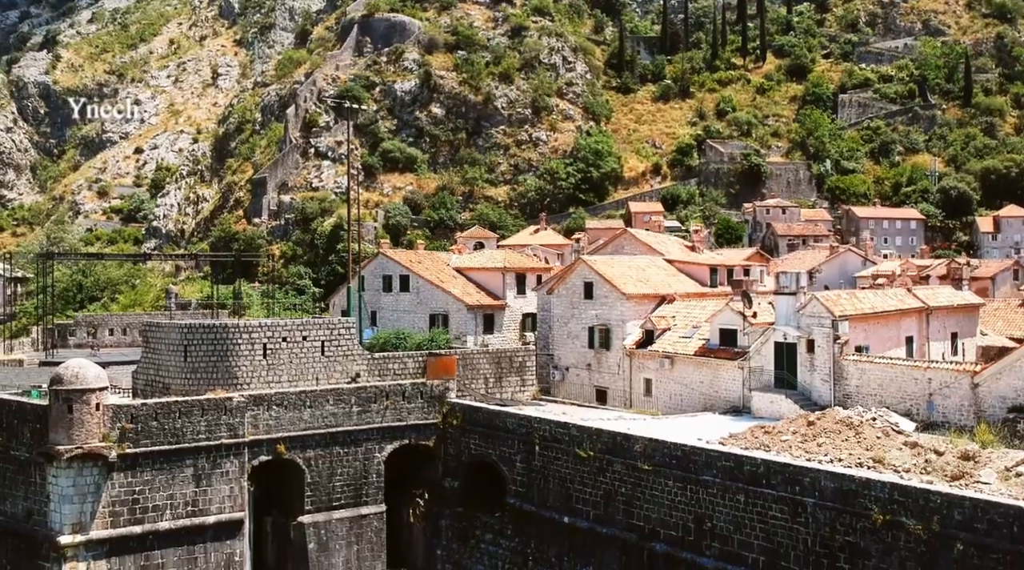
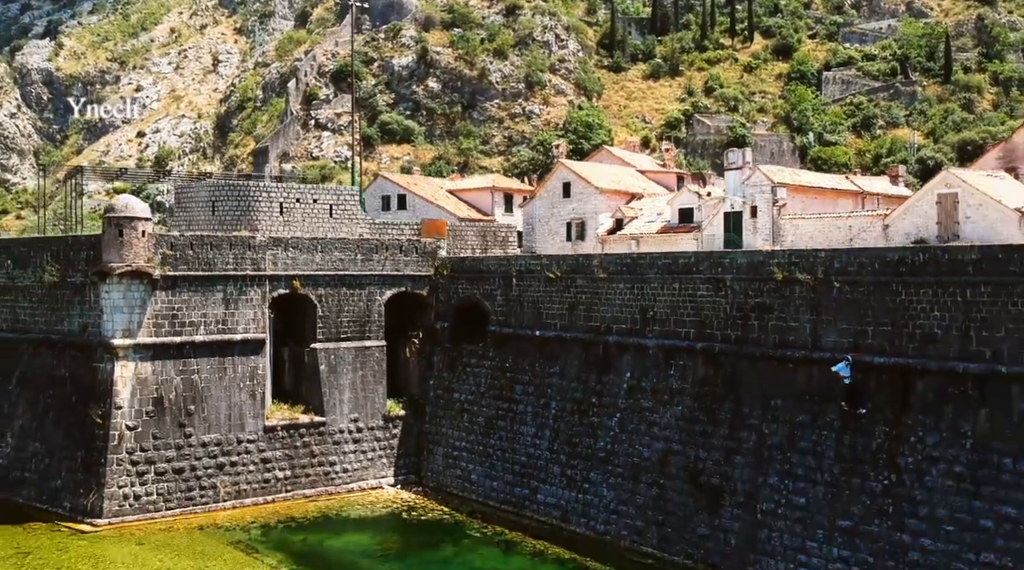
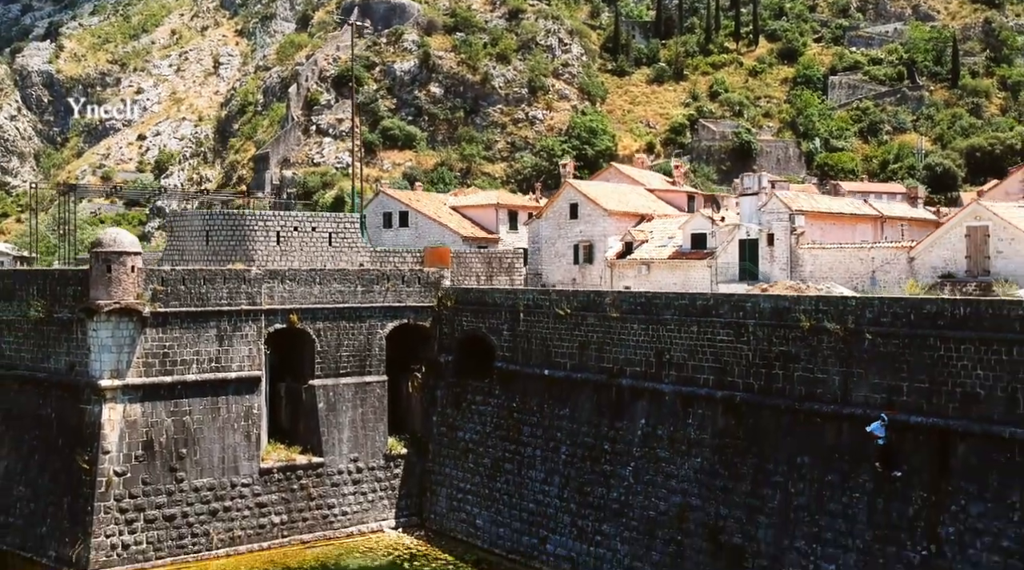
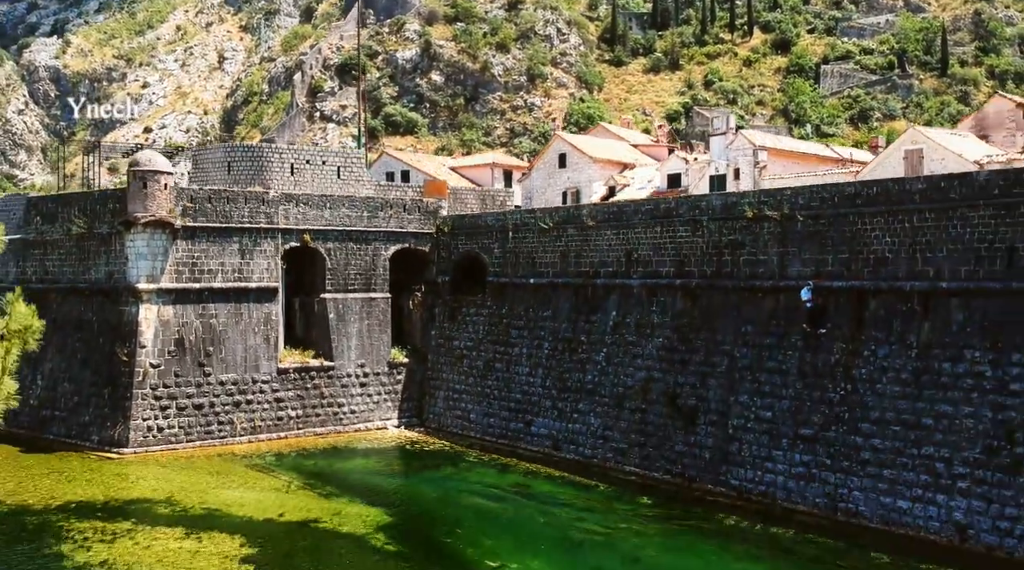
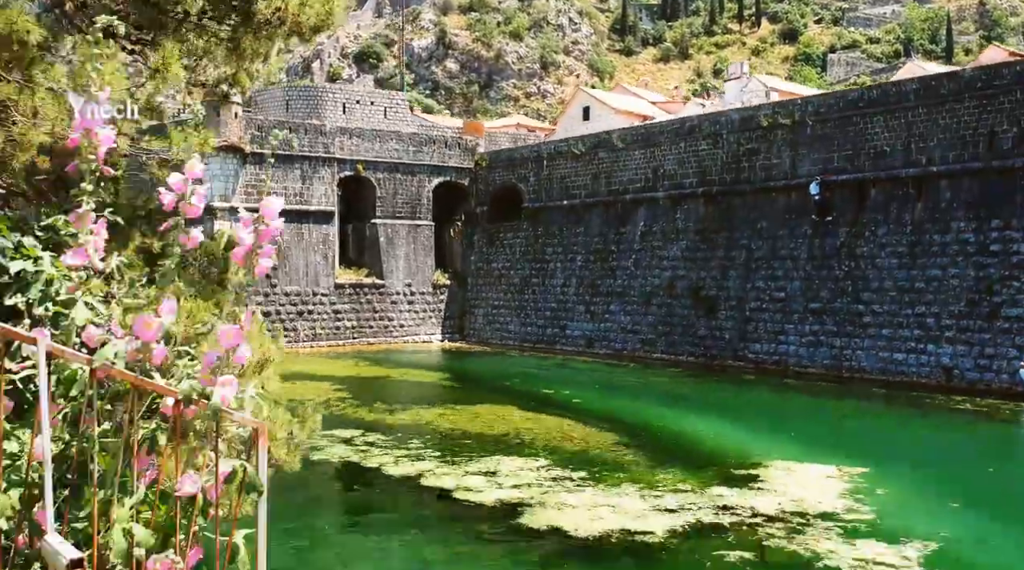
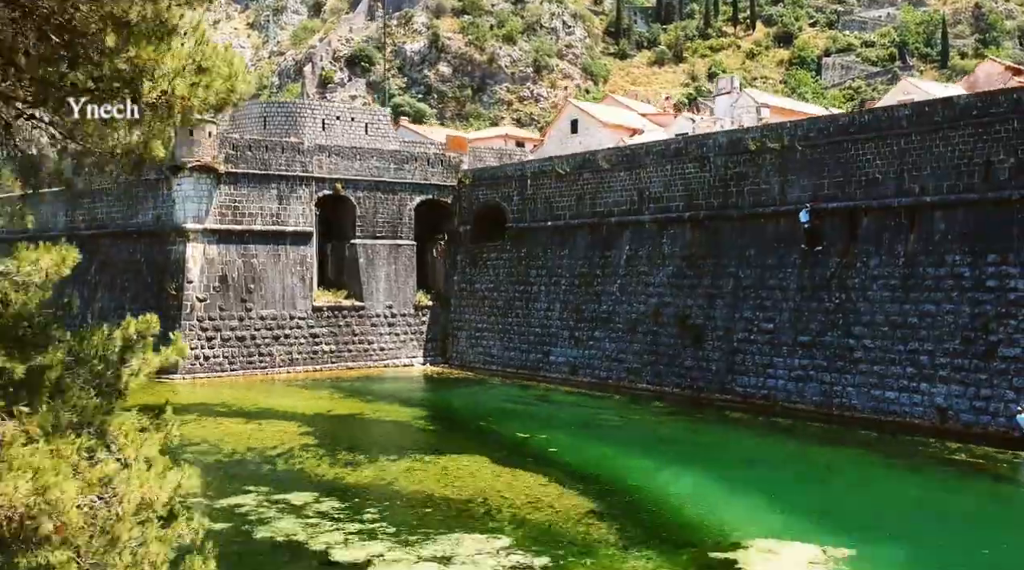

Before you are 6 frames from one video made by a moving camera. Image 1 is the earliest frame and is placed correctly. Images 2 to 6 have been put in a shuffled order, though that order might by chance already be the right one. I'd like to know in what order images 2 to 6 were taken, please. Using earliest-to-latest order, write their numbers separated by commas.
3, 2, 4, 6, 5
